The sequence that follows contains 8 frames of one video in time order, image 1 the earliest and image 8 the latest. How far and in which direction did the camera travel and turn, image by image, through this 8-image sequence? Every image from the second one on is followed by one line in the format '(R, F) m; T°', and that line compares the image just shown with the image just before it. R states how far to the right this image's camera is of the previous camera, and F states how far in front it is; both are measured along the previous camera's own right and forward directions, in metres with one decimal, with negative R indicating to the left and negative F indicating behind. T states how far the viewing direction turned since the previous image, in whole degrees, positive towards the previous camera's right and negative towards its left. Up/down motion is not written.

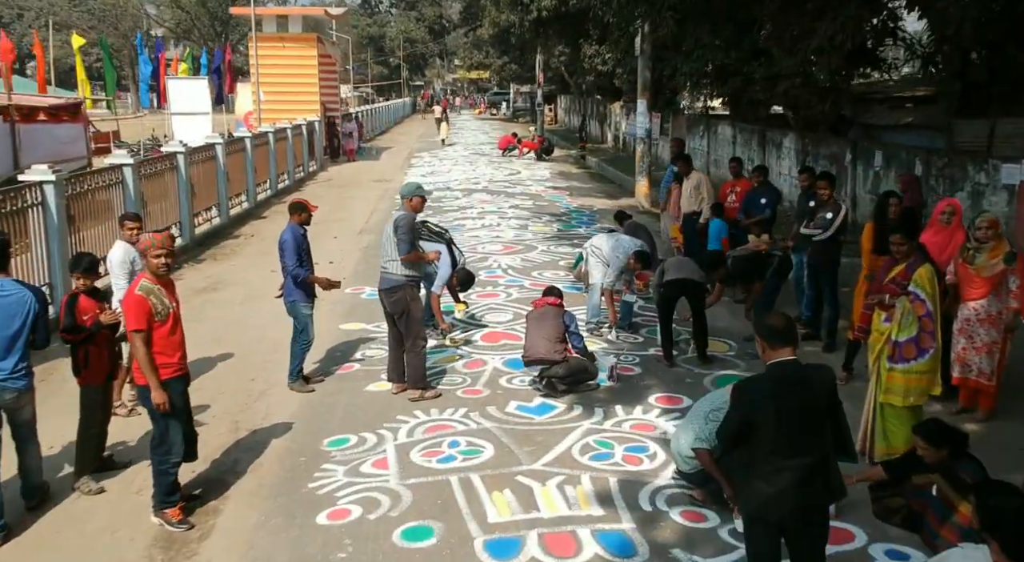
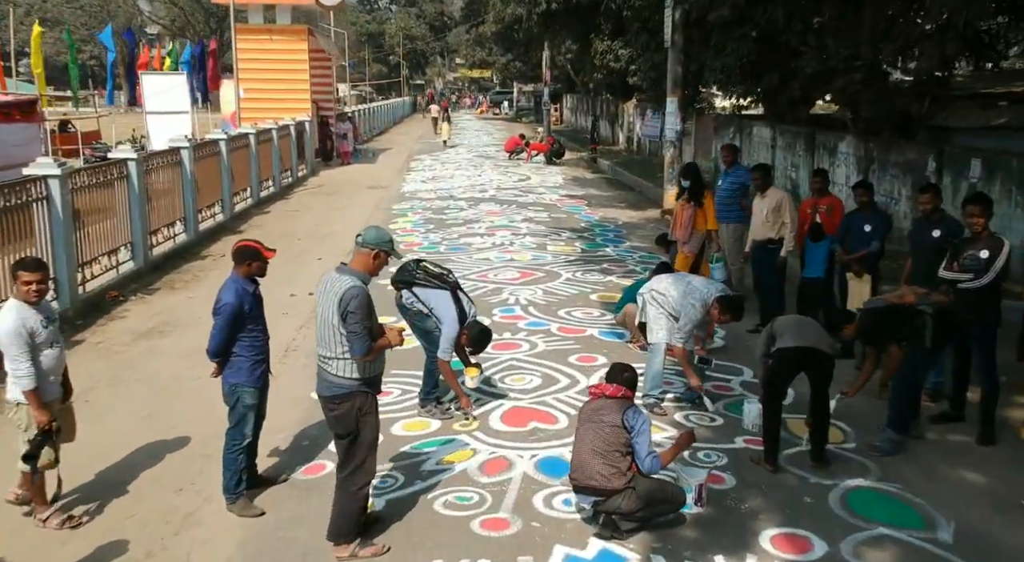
(-0.2, +2.1) m; 0°
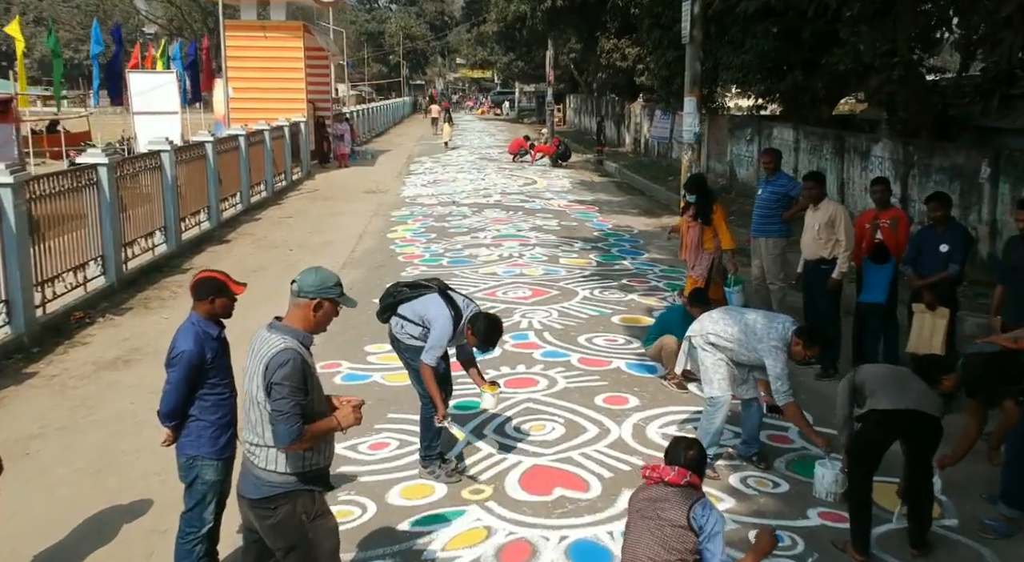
(-0.1, +1.0) m; 0°
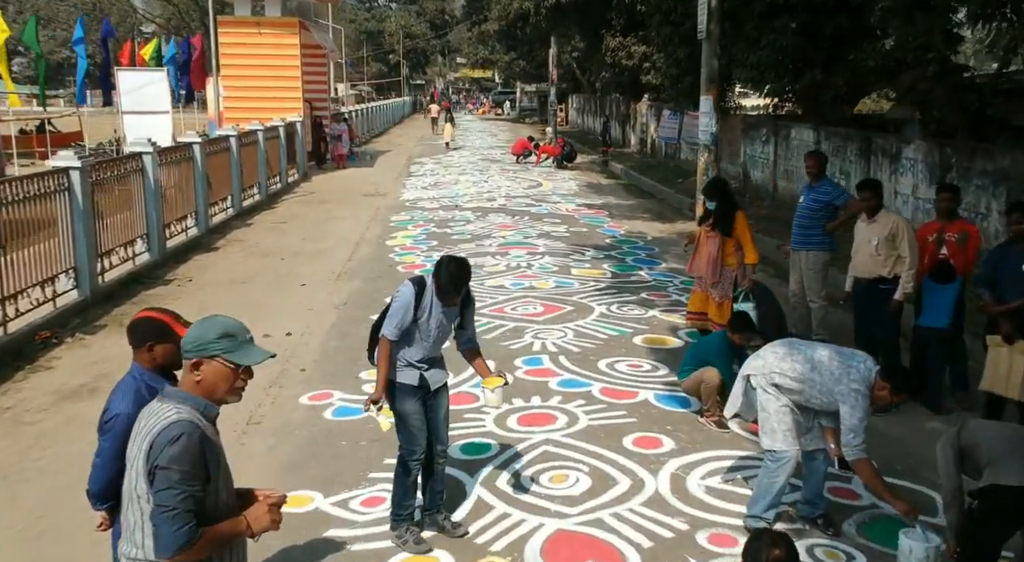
(-0.1, +0.8) m; 0°
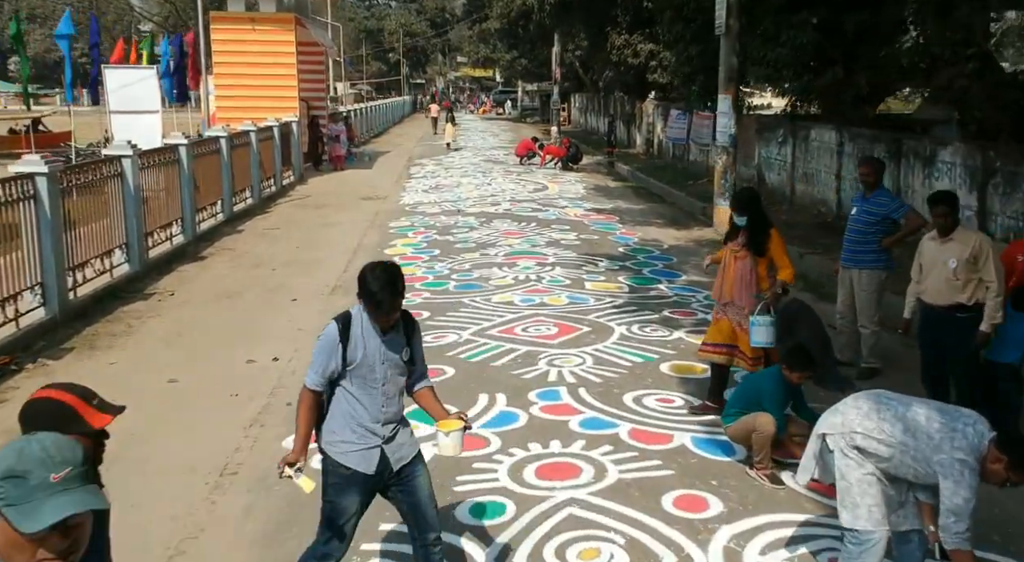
(-0.1, +0.8) m; 0°
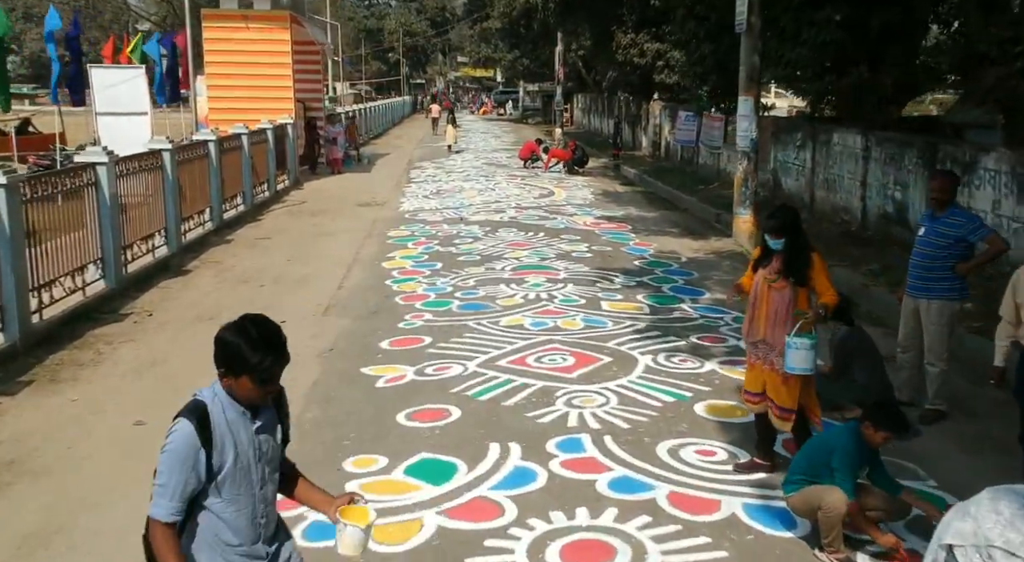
(-0.1, +0.8) m; 0°
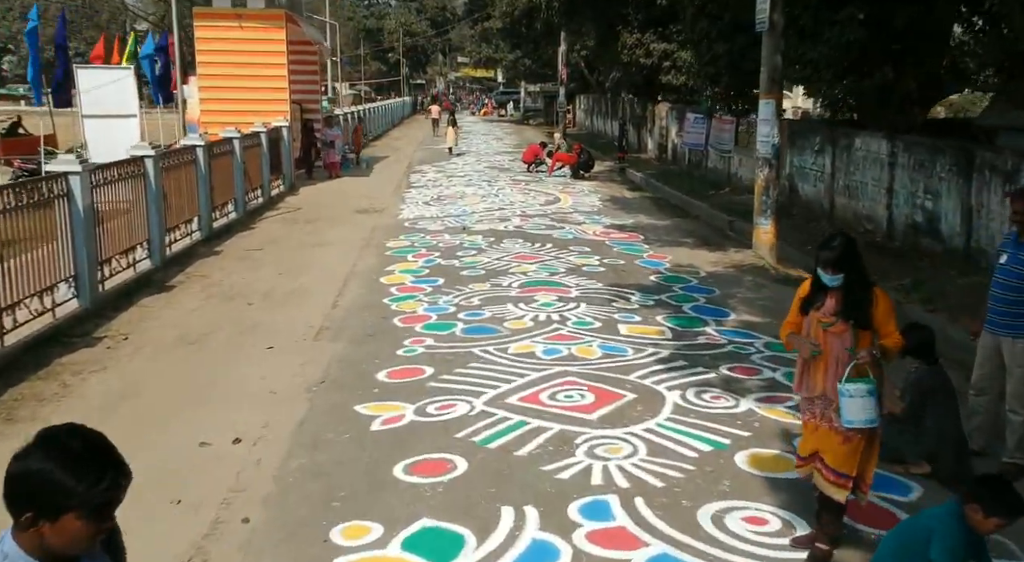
(-0.1, +0.8) m; 0°
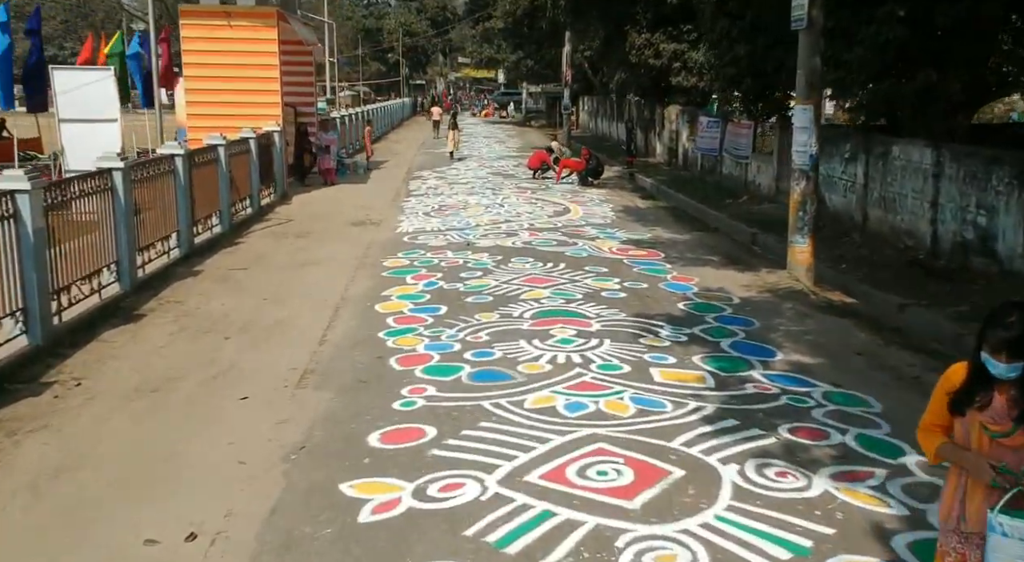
(-0.1, +1.2) m; 0°
